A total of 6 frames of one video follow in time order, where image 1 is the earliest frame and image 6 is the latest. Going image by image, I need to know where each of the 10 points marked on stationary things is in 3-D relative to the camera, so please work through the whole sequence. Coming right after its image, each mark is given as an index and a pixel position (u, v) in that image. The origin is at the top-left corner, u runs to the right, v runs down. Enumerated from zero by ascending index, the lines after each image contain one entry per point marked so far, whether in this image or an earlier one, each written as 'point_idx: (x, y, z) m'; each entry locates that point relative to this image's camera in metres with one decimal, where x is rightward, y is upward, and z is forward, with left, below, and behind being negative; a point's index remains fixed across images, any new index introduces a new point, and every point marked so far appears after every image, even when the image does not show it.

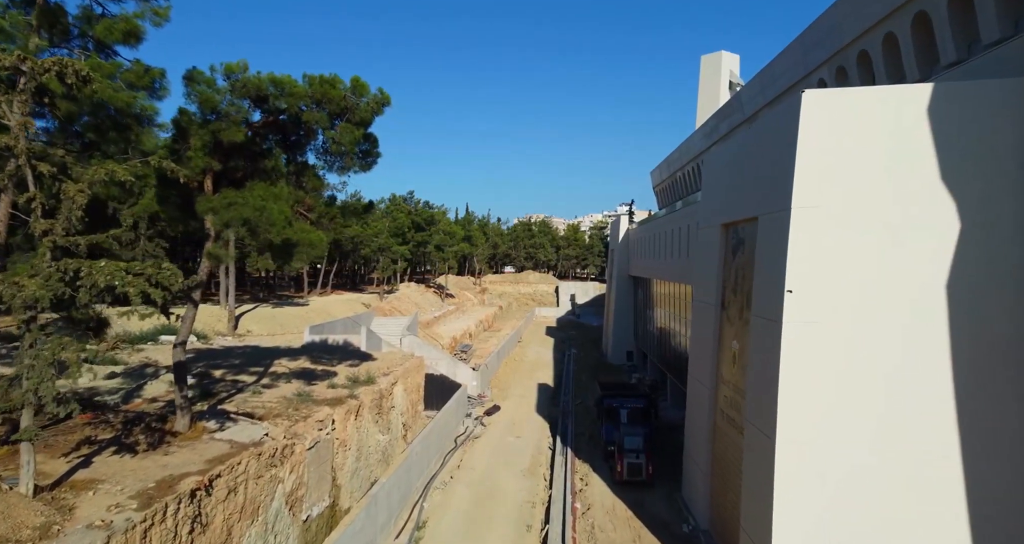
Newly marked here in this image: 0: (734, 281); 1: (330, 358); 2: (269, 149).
0: (+4.7, -0.2, +10.9) m
1: (-6.1, -2.9, +17.1) m
2: (-4.6, +2.4, +9.9) m
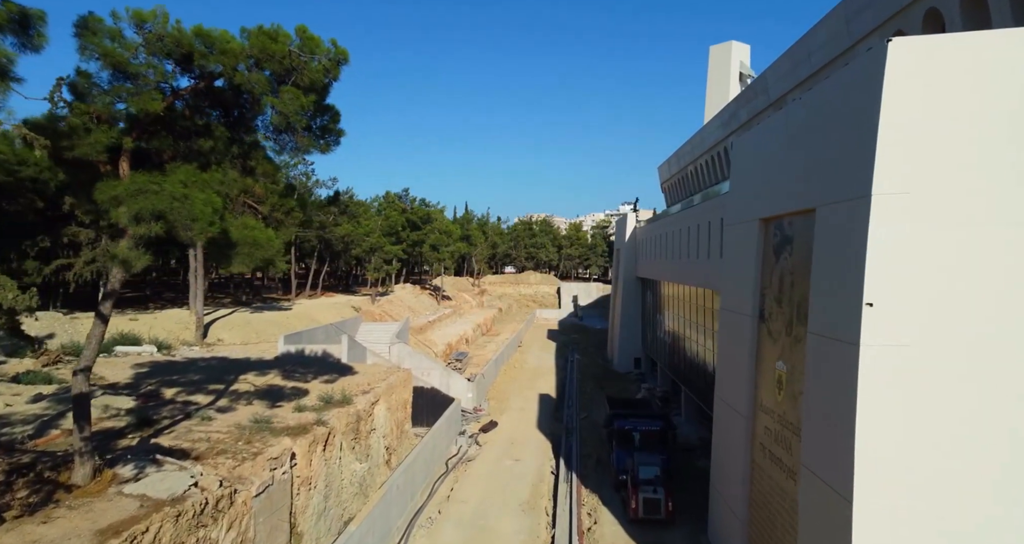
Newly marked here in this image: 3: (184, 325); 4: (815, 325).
0: (+4.7, -0.3, +9.0) m
1: (-6.1, -3.0, +15.1) m
2: (-4.7, +2.3, +8.0) m
3: (-11.8, -1.9, +18.5) m
4: (+4.3, -0.8, +7.4) m
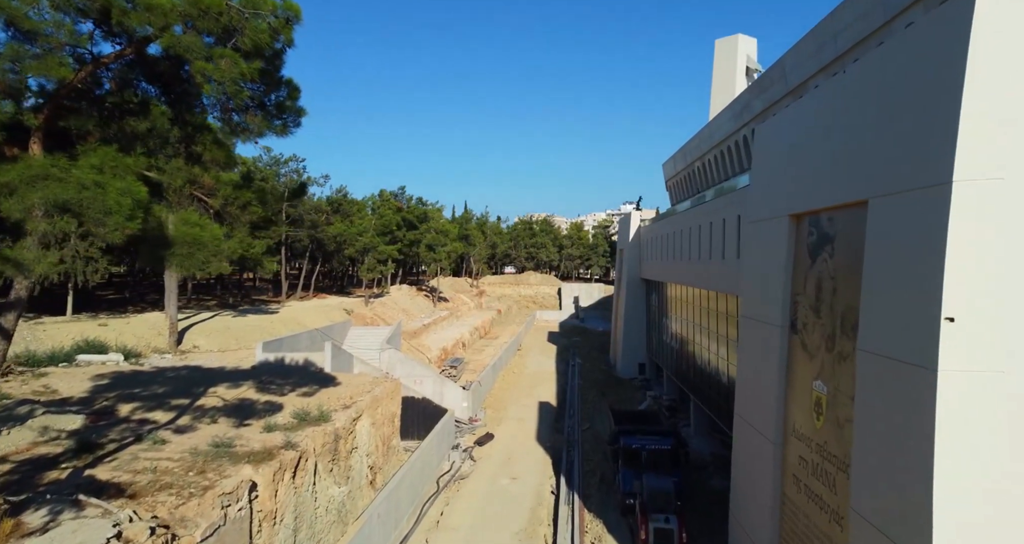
0: (+4.5, -0.4, +7.7) m
1: (-6.2, -3.0, +13.9) m
2: (-4.8, +2.2, +6.7) m
3: (-11.9, -2.0, +17.3) m
4: (+4.2, -0.8, +6.1) m
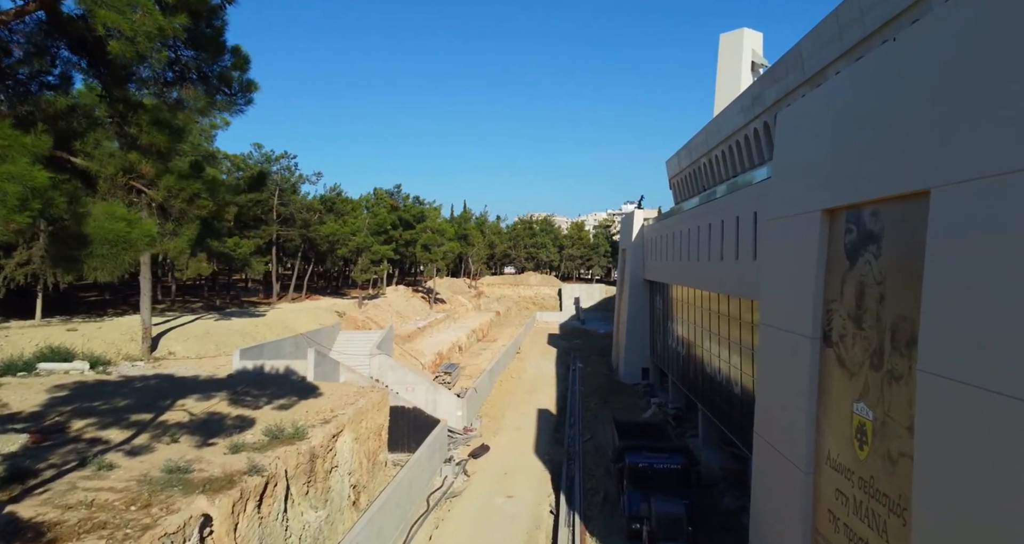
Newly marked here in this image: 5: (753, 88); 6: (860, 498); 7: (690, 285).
0: (+4.4, -0.4, +6.6) m
1: (-6.3, -3.1, +12.8) m
2: (-4.9, +2.2, +5.6) m
3: (-12.0, -2.0, +16.2) m
4: (+4.1, -0.9, +5.0) m
5: (+8.3, +6.4, +17.8) m
6: (+4.2, -2.7, +6.2) m
7: (+6.5, -0.5, +18.7) m
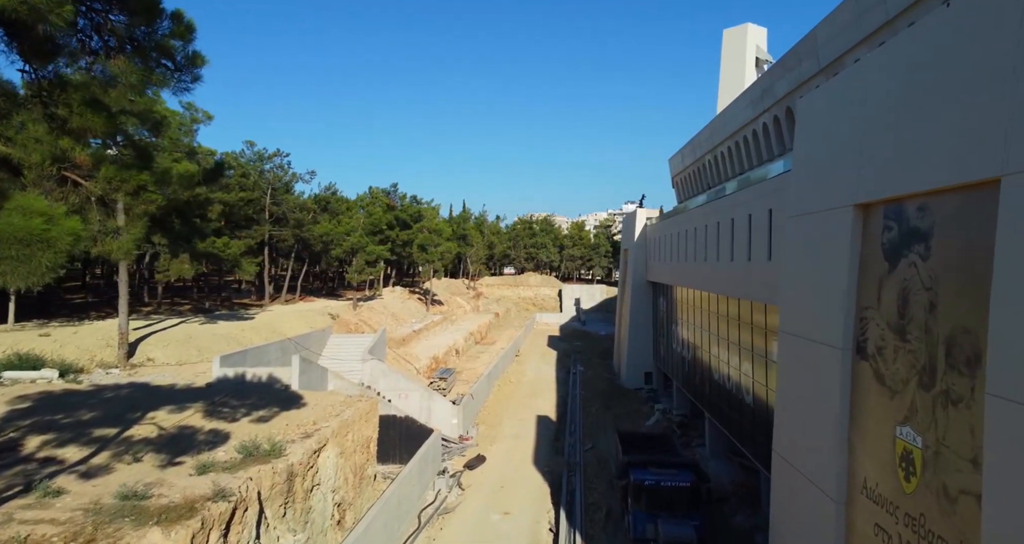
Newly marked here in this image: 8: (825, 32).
0: (+4.3, -0.4, +5.8) m
1: (-6.4, -3.1, +12.0) m
2: (-5.0, +2.1, +4.8) m
3: (-12.1, -2.1, +15.4) m
4: (+4.0, -0.9, +4.2) m
5: (+8.3, +6.3, +16.9) m
6: (+4.1, -2.8, +5.3) m
7: (+6.4, -0.5, +17.9) m
8: (+8.0, +6.1, +13.1) m
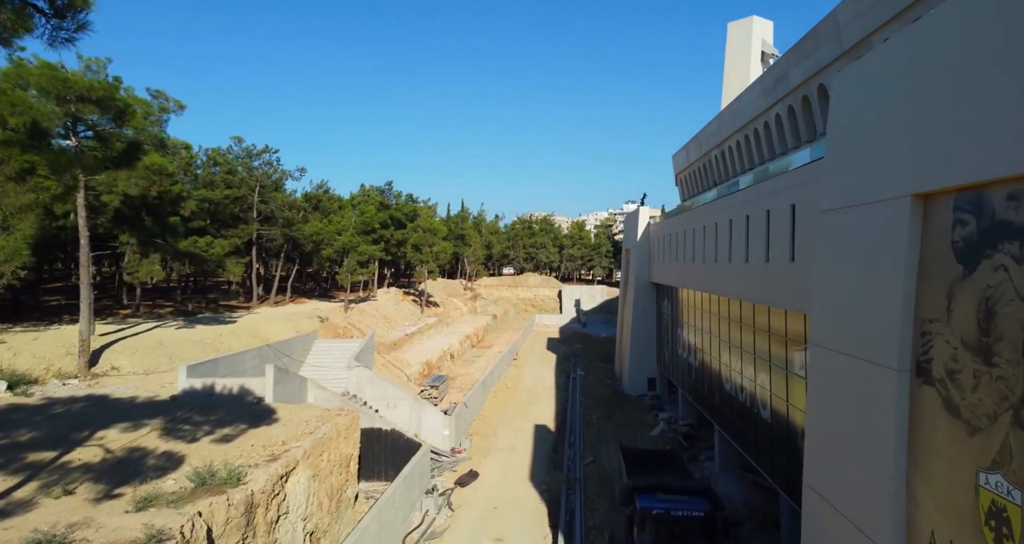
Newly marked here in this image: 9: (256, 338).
0: (+4.2, -0.5, +4.6) m
1: (-6.6, -3.2, +10.8) m
2: (-5.2, +2.1, +3.6) m
3: (-12.3, -2.1, +14.2) m
4: (+3.9, -0.9, +3.0) m
5: (+8.1, +6.3, +15.8) m
6: (+3.9, -2.8, +4.2) m
7: (+6.2, -0.6, +16.7) m
8: (+7.8, +6.1, +11.9) m
9: (-9.5, -2.4, +19.2) m
